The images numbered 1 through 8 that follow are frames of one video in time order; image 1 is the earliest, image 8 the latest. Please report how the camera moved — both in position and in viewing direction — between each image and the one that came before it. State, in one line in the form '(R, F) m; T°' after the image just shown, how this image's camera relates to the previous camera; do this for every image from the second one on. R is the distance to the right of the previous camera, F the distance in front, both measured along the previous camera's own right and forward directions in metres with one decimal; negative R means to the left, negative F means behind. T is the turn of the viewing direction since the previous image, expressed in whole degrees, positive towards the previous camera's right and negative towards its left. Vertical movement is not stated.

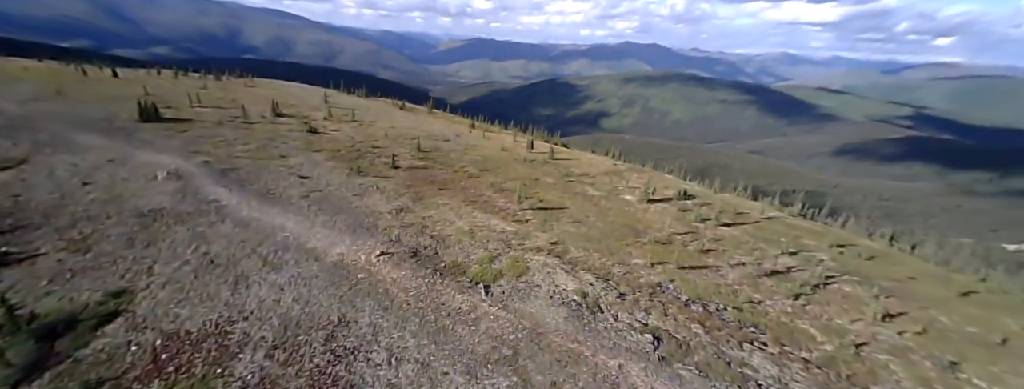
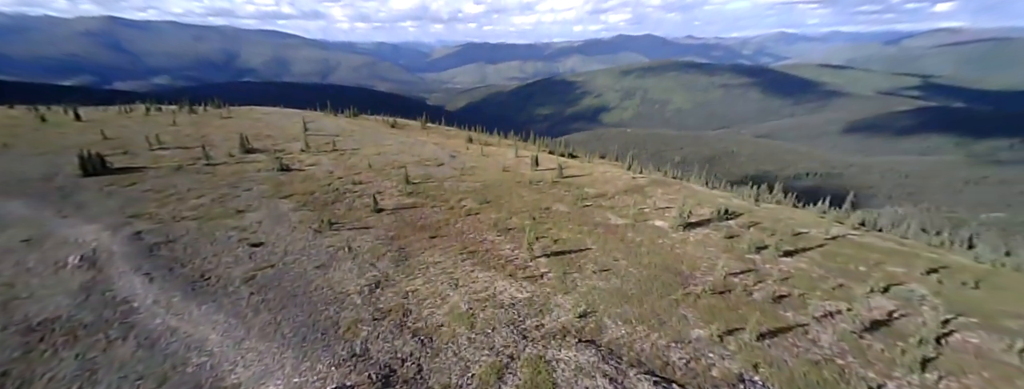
(0.0, +3.3) m; -1°
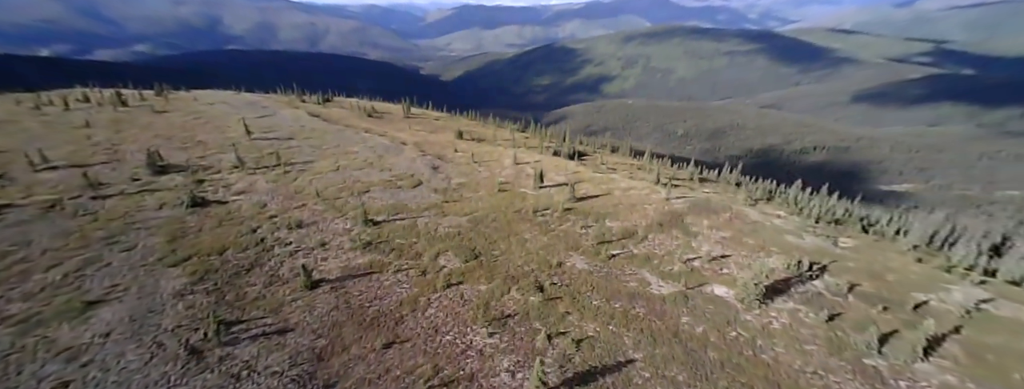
(0.0, +5.4) m; 0°
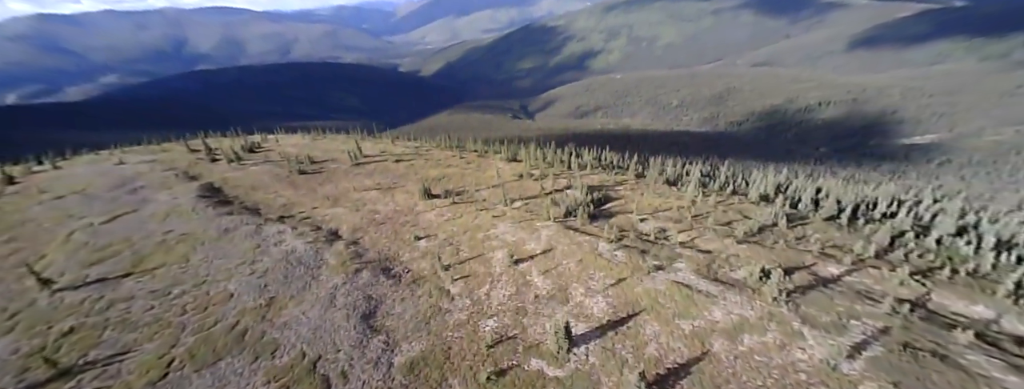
(+0.4, +9.5) m; 0°
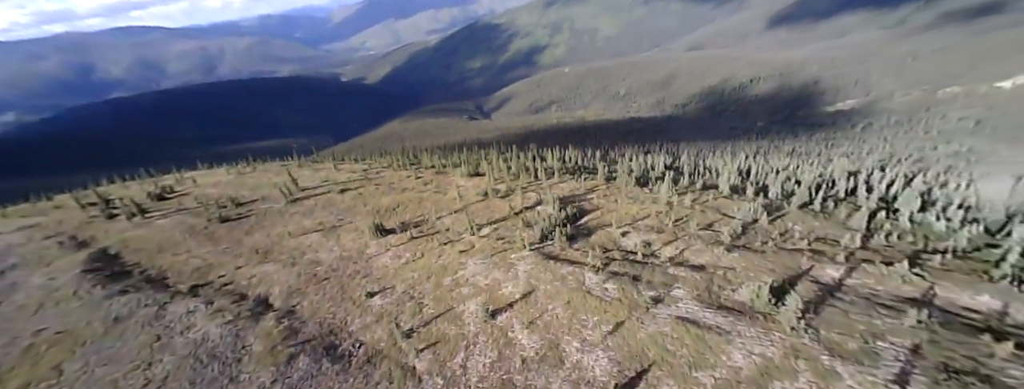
(-0.1, +2.3) m; +6°
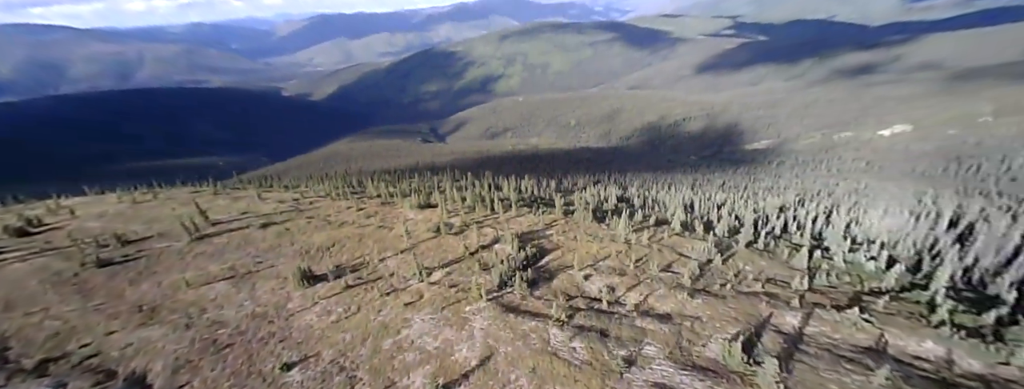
(-0.3, +1.4) m; +8°
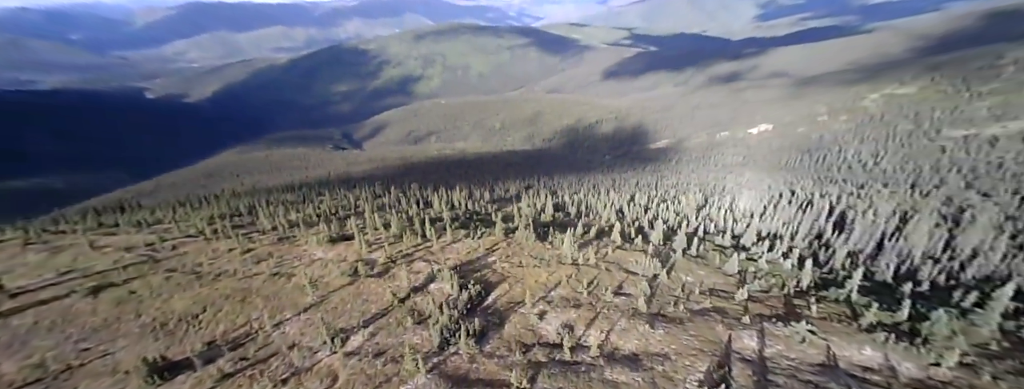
(-0.5, +2.5) m; +11°
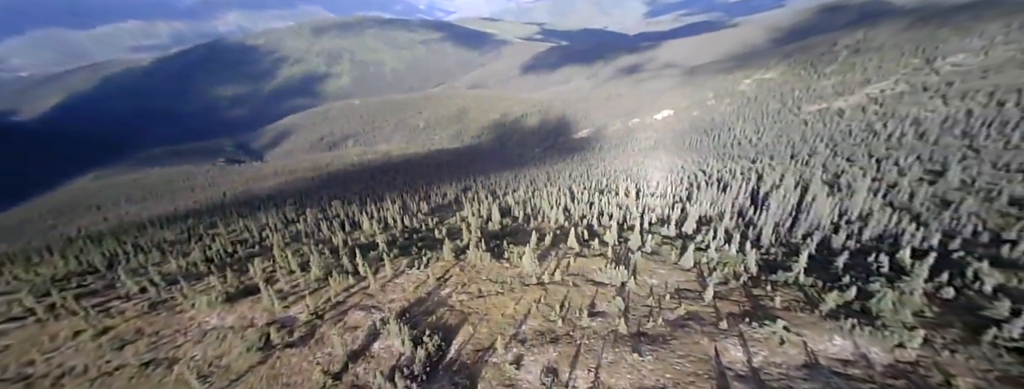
(-0.8, +2.4) m; +10°
